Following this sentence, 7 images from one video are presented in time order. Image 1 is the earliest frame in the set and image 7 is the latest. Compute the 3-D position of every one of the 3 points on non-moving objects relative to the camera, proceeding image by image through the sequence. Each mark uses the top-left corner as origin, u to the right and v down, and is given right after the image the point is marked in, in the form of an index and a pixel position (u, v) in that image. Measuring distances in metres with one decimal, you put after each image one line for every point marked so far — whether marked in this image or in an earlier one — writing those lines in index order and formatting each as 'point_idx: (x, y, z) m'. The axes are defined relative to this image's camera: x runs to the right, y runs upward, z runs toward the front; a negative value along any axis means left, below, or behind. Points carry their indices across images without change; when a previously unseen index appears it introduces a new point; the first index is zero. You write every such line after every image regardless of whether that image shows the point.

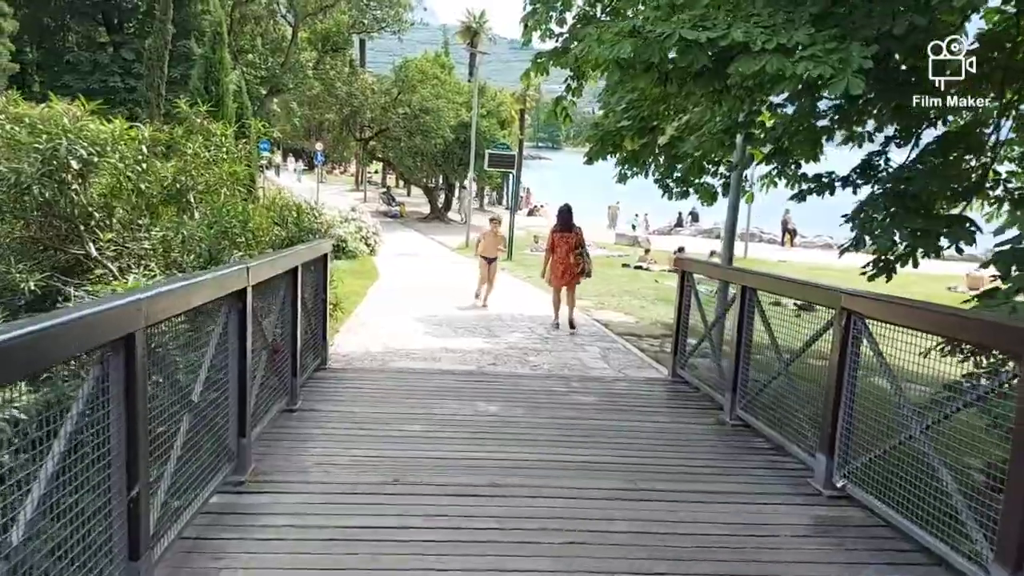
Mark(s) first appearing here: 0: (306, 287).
0: (-1.4, 0.0, +5.5) m
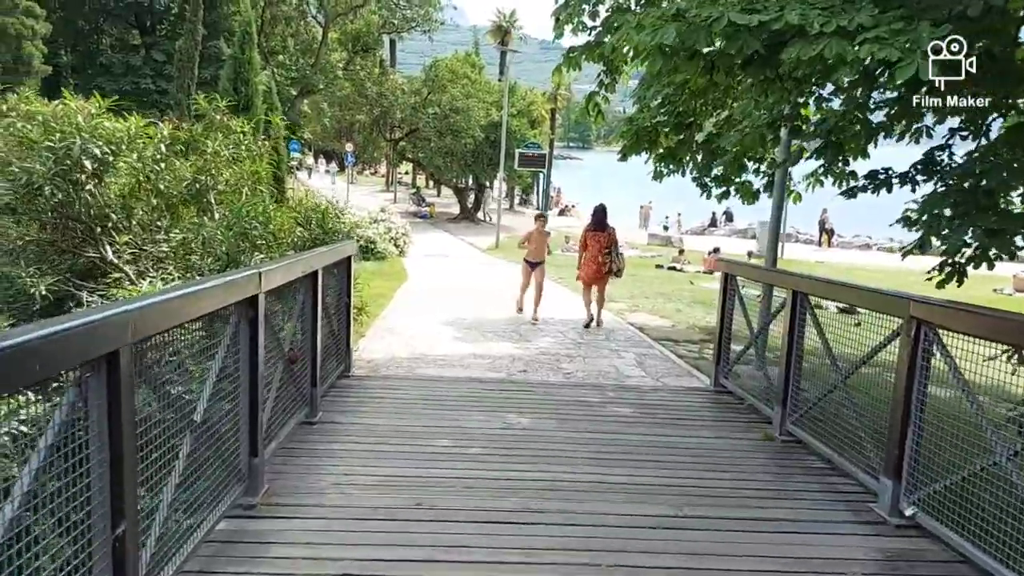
0: (-1.2, 0.0, +5.3) m
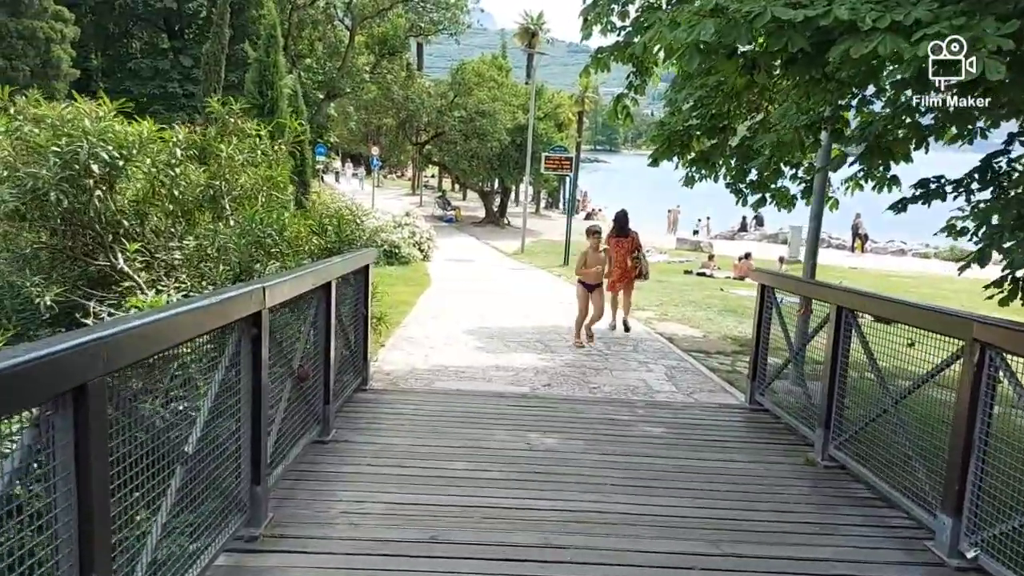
0: (-1.0, -0.1, +5.0) m
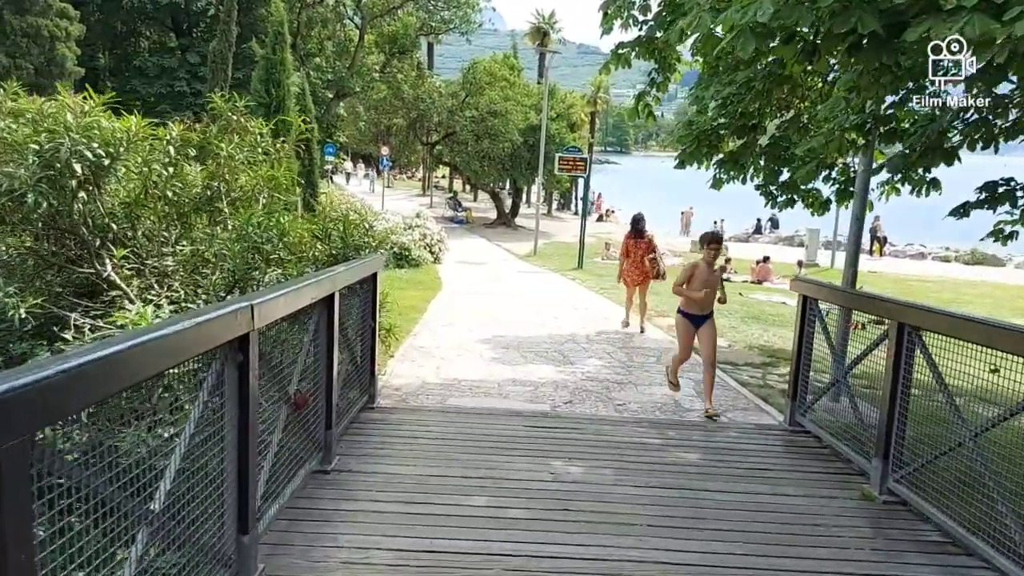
0: (-0.9, -0.2, +4.6) m
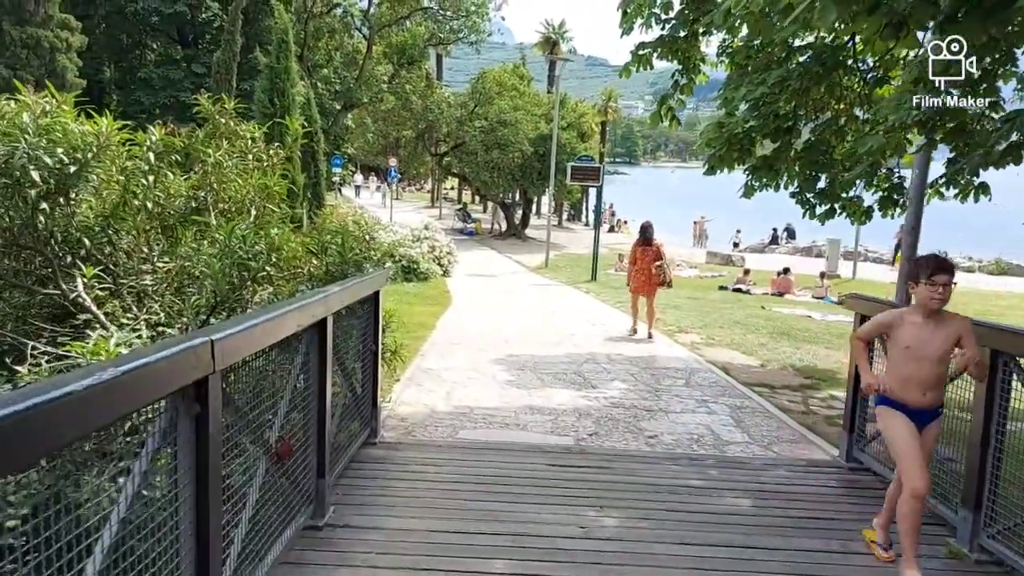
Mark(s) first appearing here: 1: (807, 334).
0: (-0.8, -0.3, +4.1) m
1: (+3.9, -0.6, +11.1) m
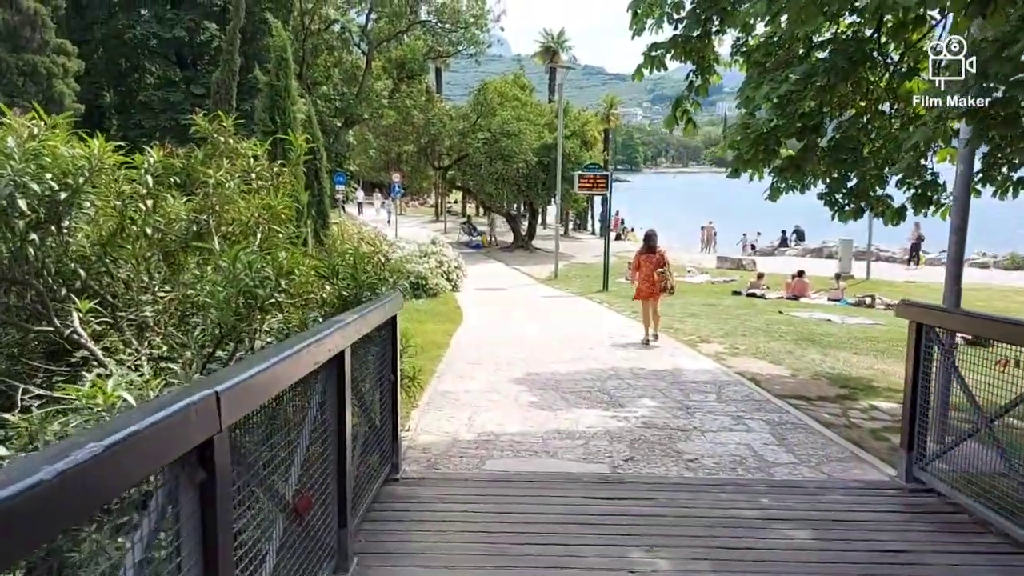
0: (-0.7, -0.4, +3.7) m
1: (+4.1, -0.6, +10.7) m
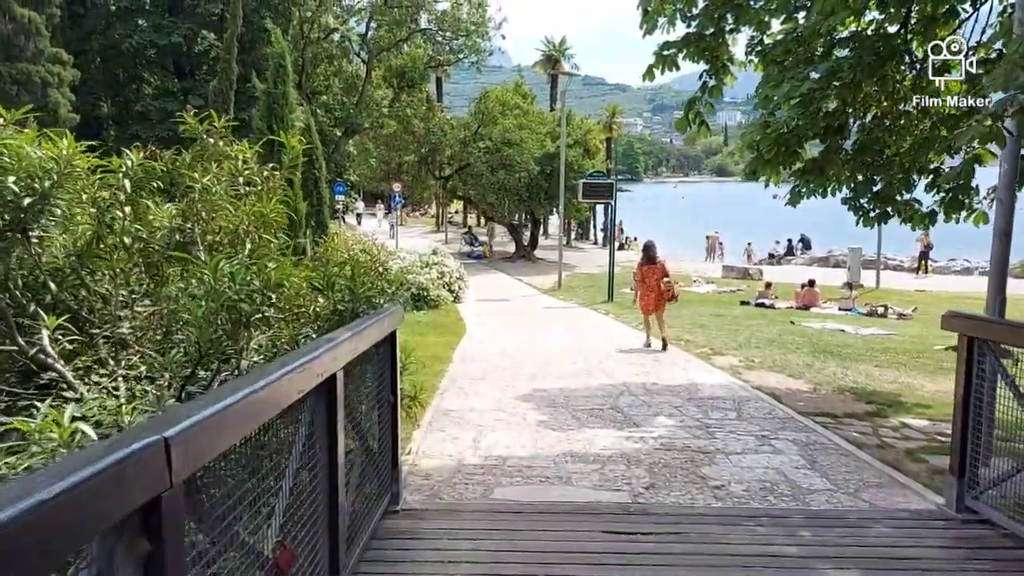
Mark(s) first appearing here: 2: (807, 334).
0: (-0.6, -0.4, +3.4) m
1: (+4.1, -0.8, +10.4) m
2: (+4.3, -0.6, +12.5) m
